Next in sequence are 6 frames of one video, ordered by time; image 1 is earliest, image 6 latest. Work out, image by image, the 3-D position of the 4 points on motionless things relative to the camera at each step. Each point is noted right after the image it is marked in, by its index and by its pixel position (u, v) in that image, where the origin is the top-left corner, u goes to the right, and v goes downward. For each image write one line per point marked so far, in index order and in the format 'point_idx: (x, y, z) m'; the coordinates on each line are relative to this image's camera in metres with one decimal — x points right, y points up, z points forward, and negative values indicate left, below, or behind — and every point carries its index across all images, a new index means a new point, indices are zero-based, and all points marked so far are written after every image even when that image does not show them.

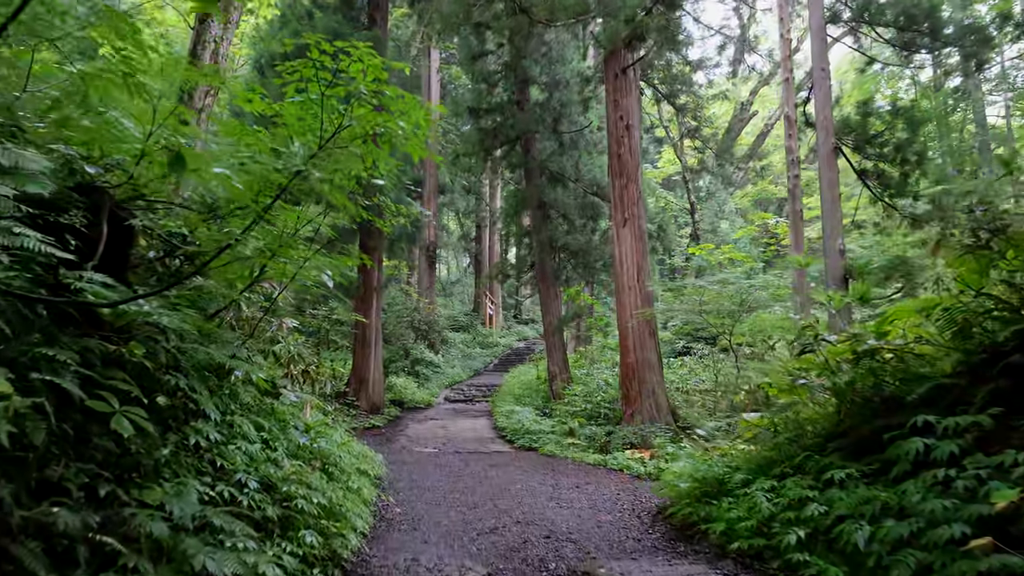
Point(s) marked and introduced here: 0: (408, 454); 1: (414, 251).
0: (-0.7, -1.2, +6.2) m
1: (-1.8, +0.7, +16.3) m
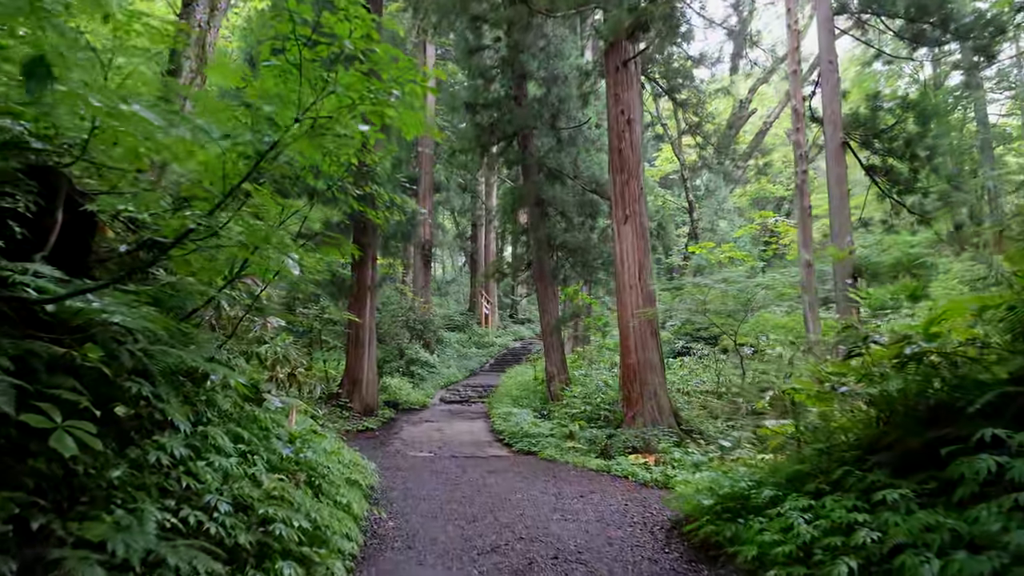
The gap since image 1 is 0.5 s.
0: (-0.7, -1.2, +6.0) m
1: (-1.9, +0.7, +16.0) m
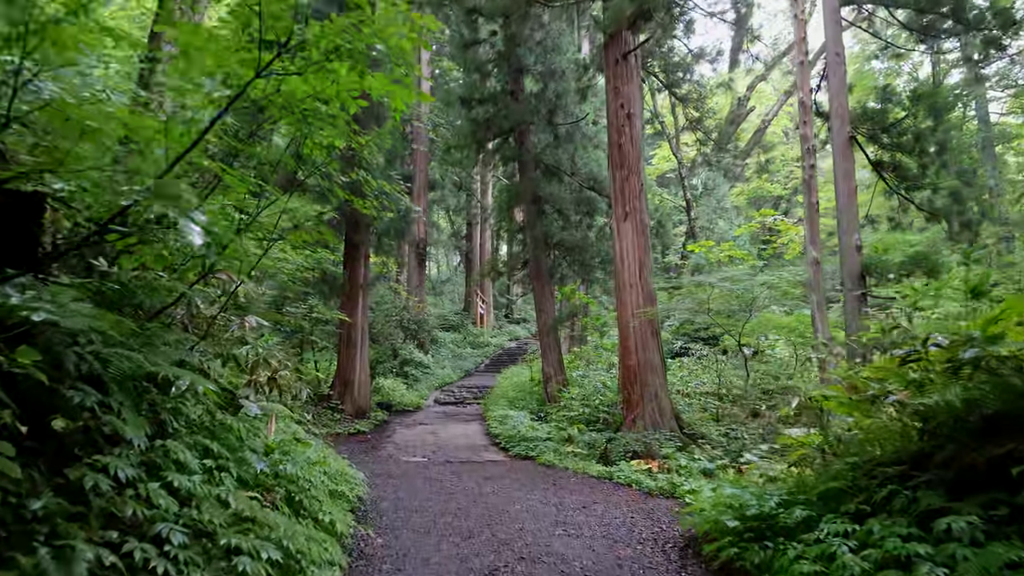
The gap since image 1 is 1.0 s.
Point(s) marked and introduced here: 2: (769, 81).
0: (-0.8, -1.2, +5.7) m
1: (-2.0, +0.7, +15.8) m
2: (+5.3, +4.2, +17.9) m
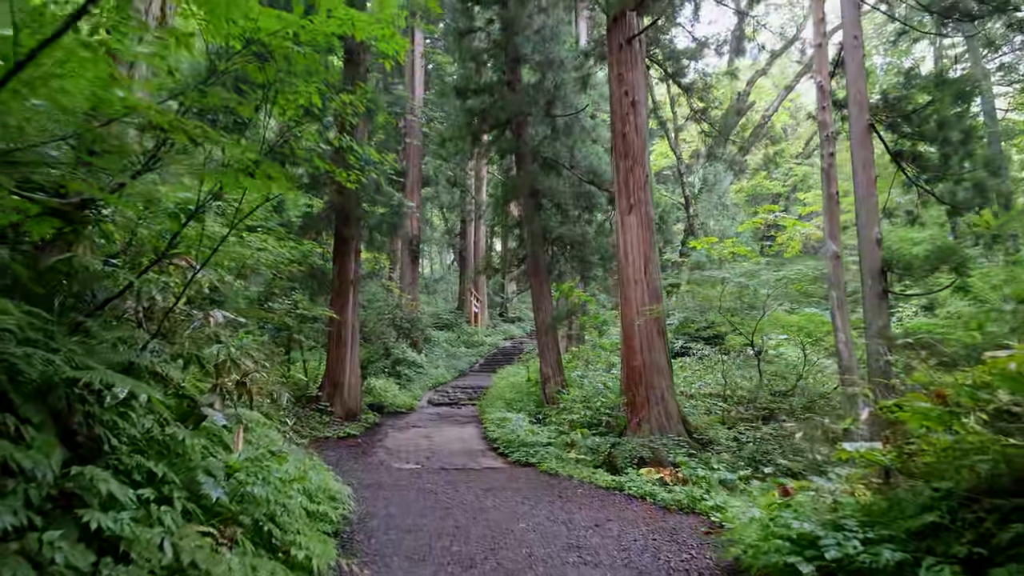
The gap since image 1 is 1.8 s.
0: (-0.8, -1.1, +5.3) m
1: (-2.0, +0.8, +15.4) m
2: (+5.2, +4.3, +17.5) m
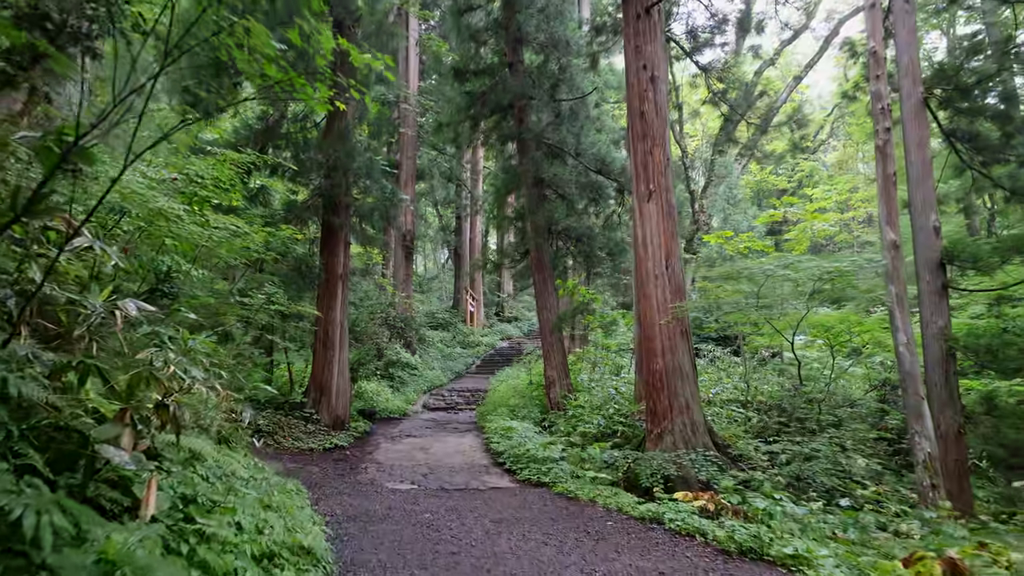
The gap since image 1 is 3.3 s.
0: (-0.7, -1.1, +4.5) m
1: (-2.1, +0.8, +14.6) m
2: (+5.2, +4.3, +16.8) m
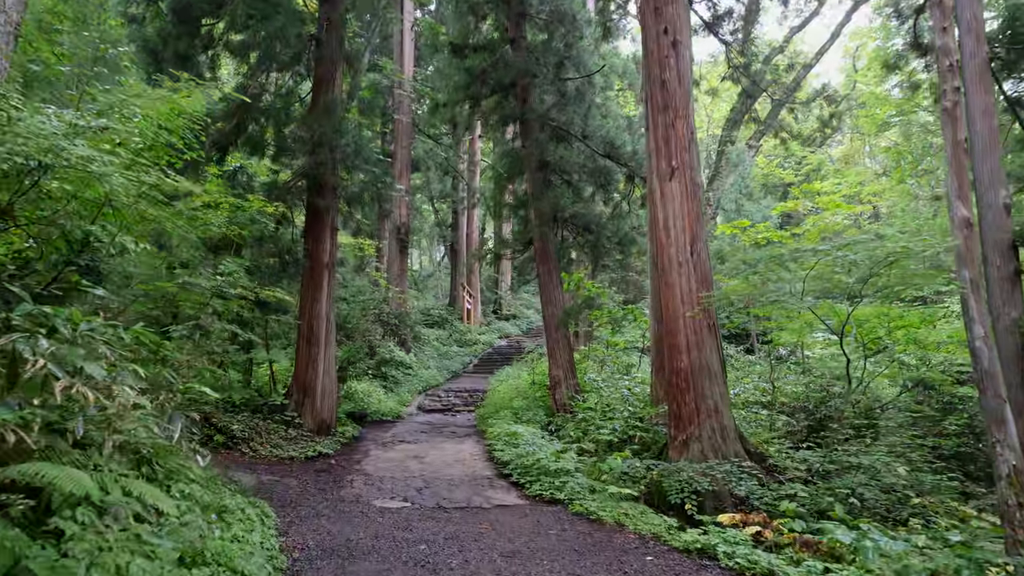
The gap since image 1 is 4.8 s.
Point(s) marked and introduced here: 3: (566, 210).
0: (-0.7, -1.0, +3.8) m
1: (-2.1, +0.9, +13.8) m
2: (+5.2, +4.4, +16.1) m
3: (+0.6, +0.9, +9.7) m
